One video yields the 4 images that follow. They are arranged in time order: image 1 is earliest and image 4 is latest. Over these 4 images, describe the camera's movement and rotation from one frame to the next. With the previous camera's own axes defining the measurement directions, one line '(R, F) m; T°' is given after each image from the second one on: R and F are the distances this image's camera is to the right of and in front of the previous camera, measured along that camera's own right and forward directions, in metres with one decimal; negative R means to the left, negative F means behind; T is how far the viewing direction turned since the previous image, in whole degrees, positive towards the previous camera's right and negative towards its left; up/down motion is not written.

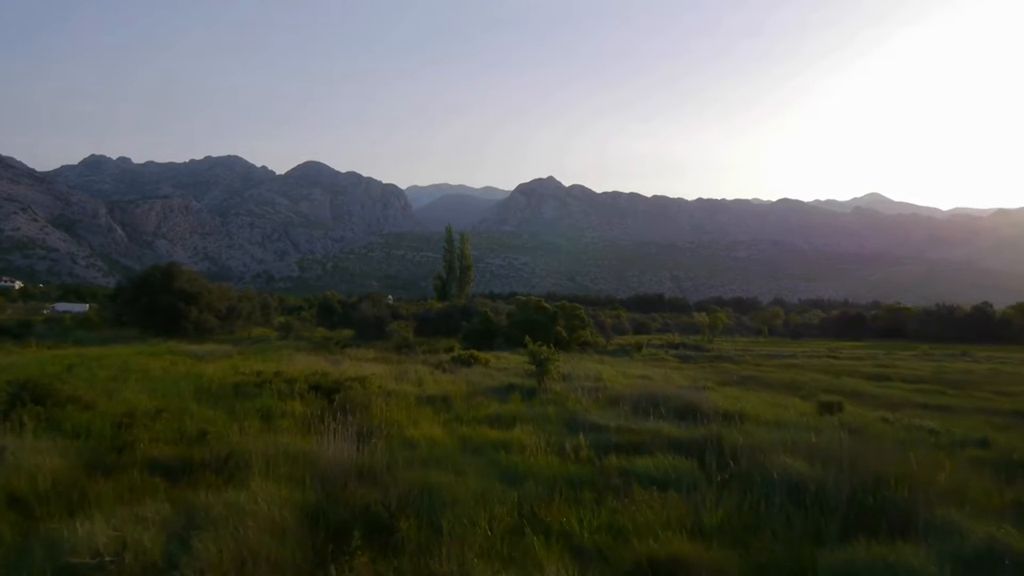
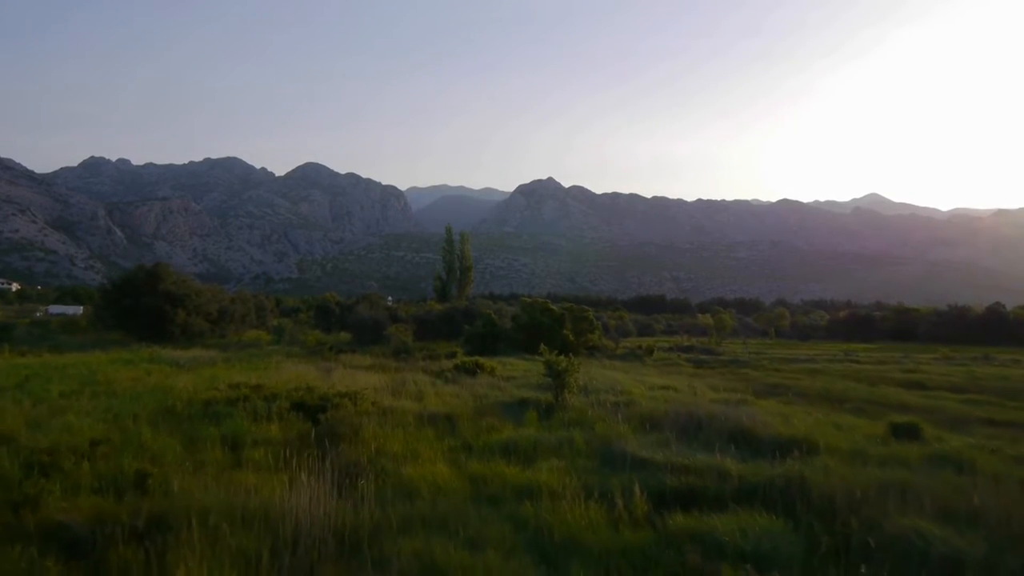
(-0.2, +1.7) m; 0°
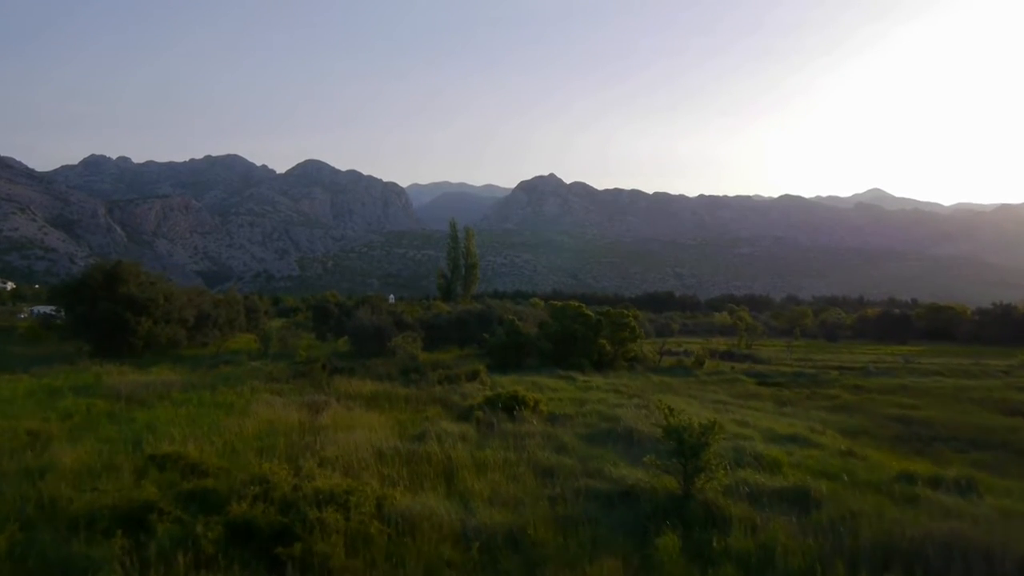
(-0.9, +4.7) m; 0°
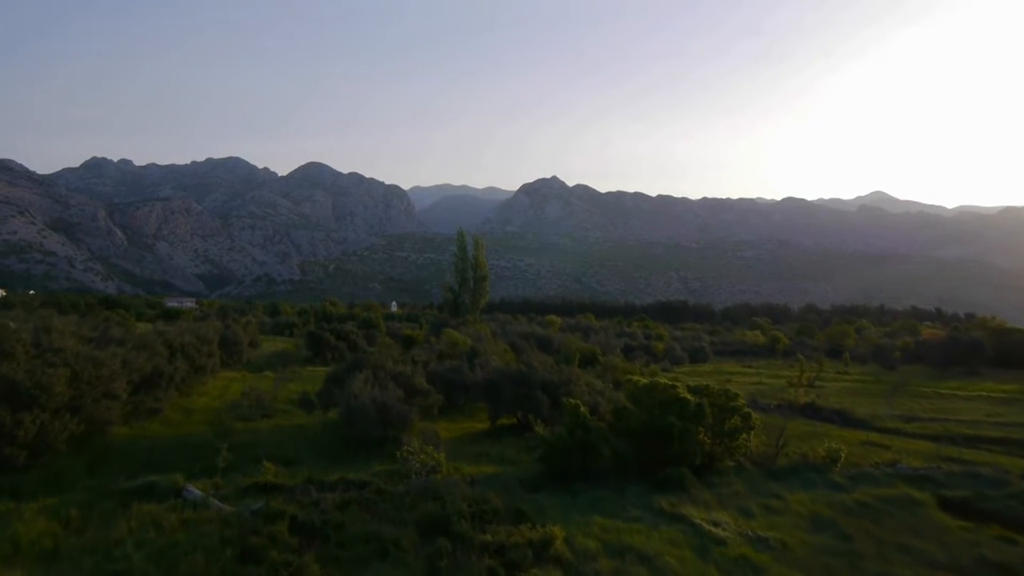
(-1.5, +8.0) m; 0°
